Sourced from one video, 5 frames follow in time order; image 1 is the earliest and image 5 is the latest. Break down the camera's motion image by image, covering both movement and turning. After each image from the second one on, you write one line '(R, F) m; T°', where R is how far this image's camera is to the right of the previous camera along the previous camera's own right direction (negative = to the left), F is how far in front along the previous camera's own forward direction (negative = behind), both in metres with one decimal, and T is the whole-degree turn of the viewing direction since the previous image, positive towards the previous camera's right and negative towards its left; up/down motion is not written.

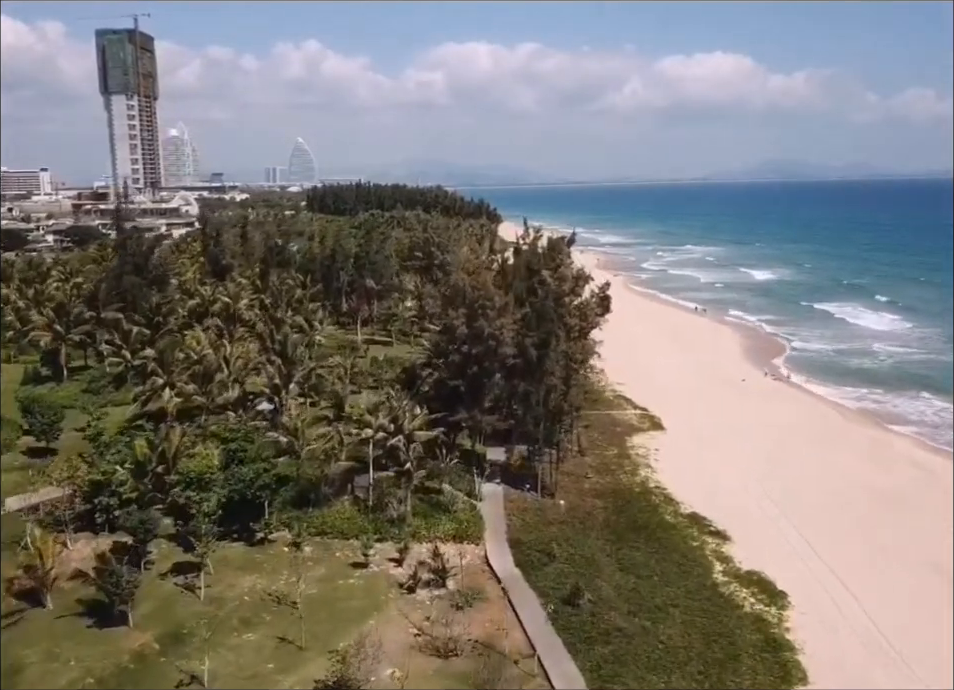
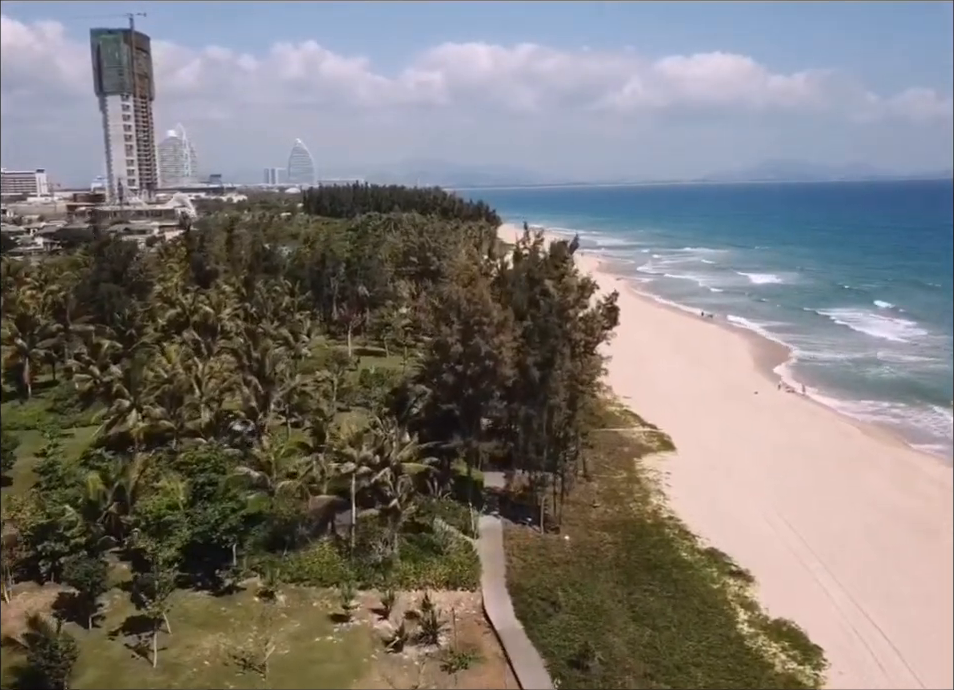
(+0.1, +2.8) m; 0°
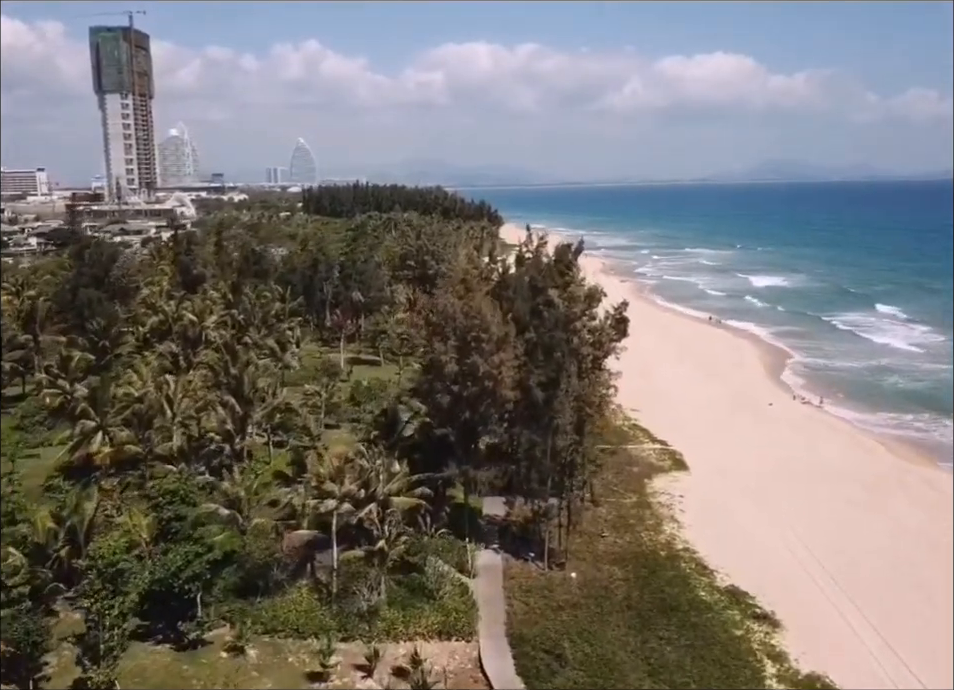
(+0.1, +2.5) m; 0°
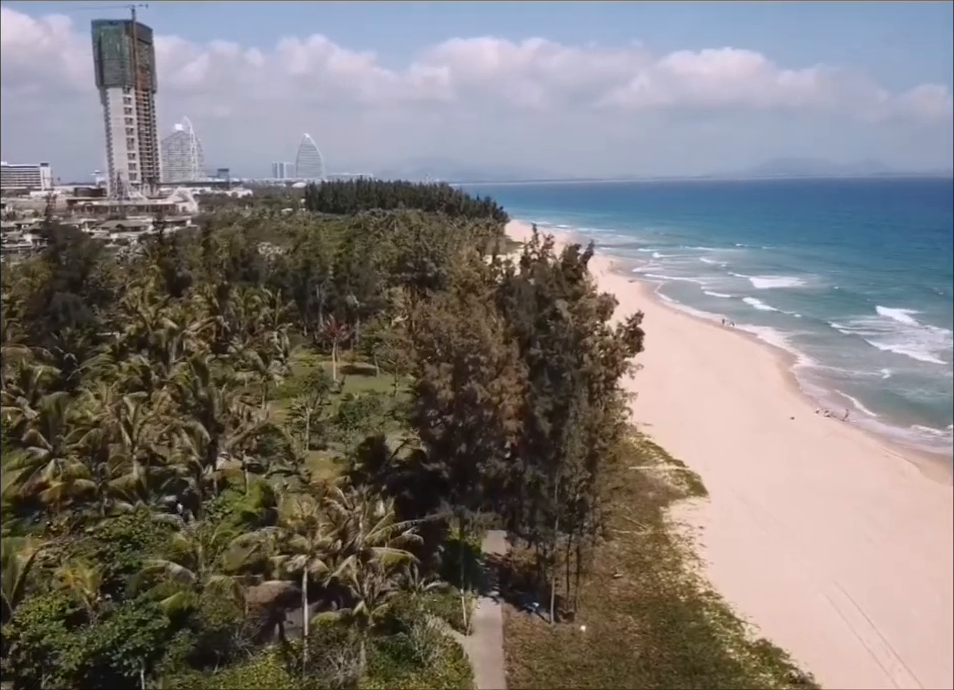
(+0.2, +3.0) m; 0°
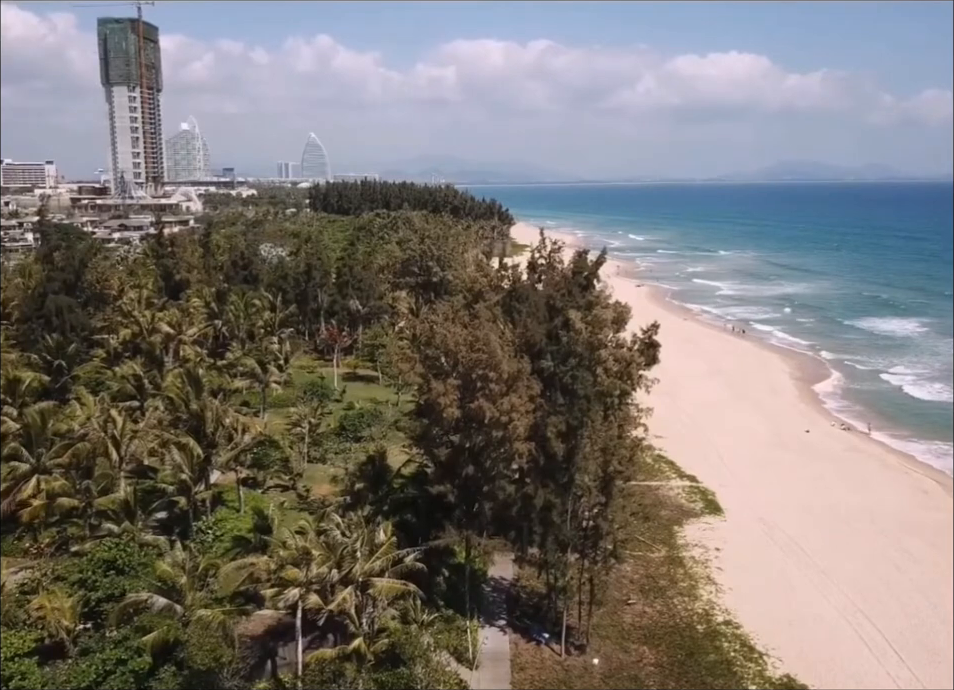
(-0.1, +1.3) m; 0°
